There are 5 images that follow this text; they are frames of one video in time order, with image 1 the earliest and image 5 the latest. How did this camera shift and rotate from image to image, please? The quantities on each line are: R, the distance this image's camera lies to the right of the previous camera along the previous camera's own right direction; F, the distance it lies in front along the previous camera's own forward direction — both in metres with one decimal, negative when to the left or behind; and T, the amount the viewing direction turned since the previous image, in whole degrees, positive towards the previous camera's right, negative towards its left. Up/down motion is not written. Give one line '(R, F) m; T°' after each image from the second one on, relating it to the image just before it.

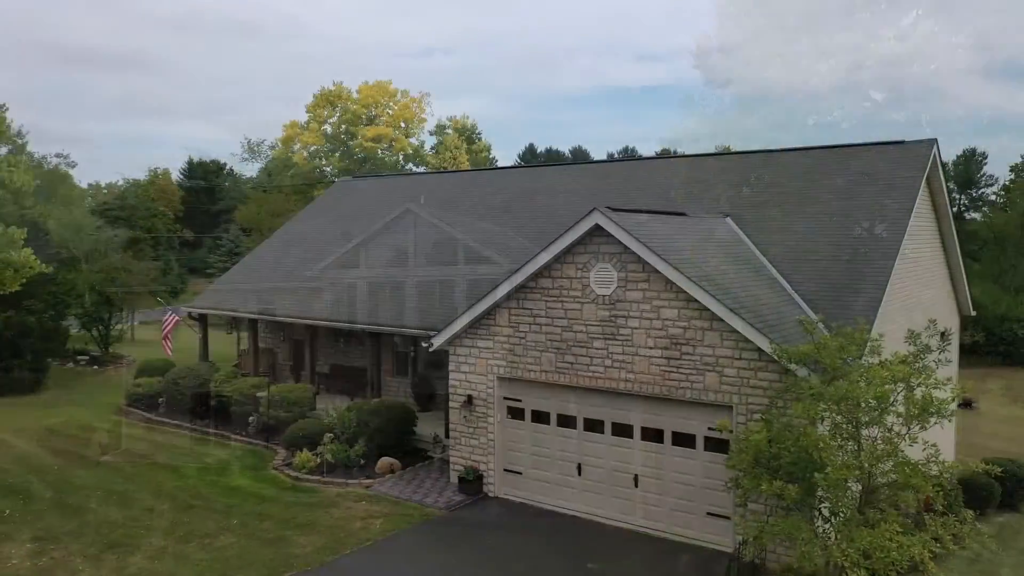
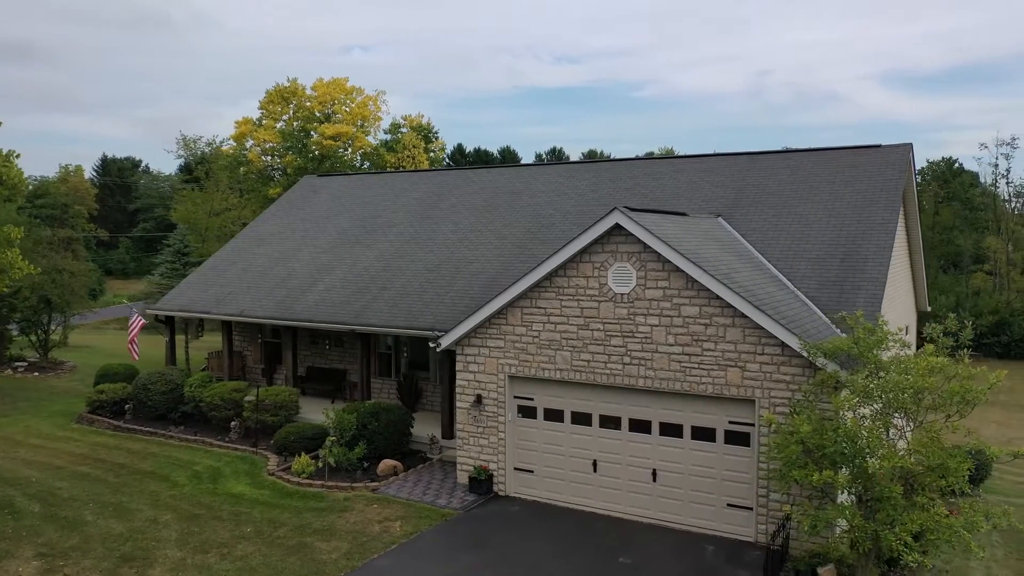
(-1.4, 0.0) m; +5°
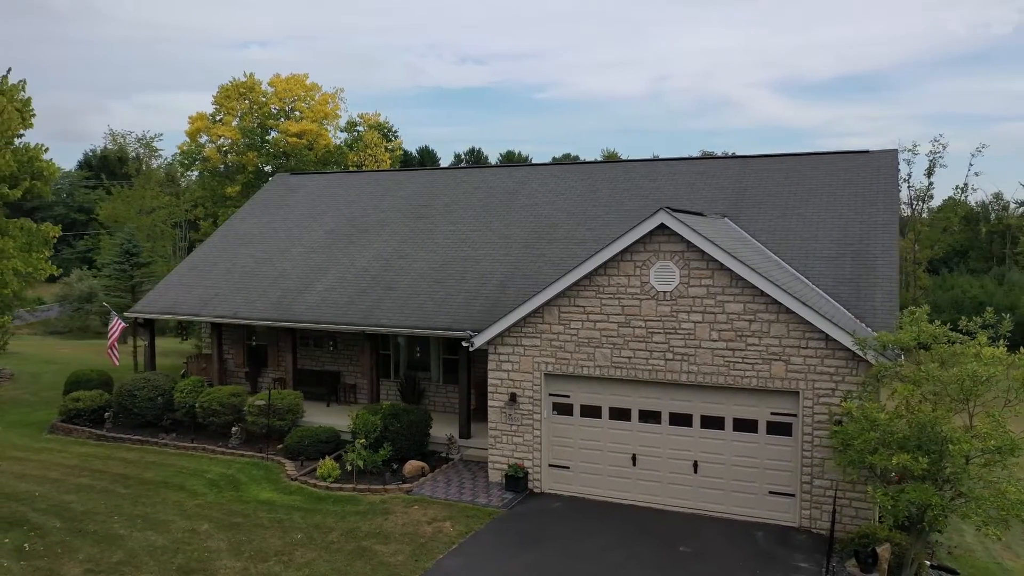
(-2.0, 0.0) m; +6°
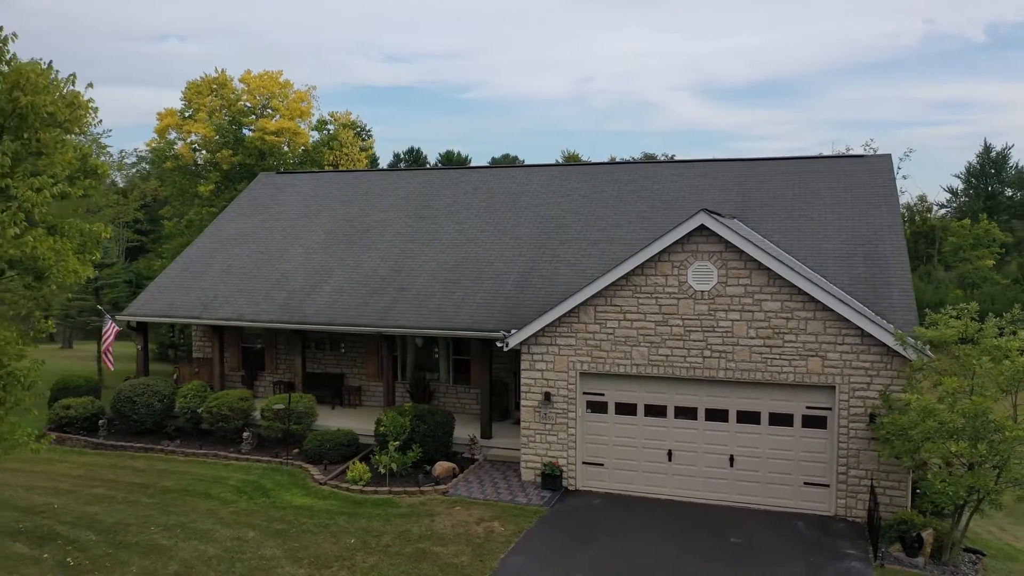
(-1.7, 0.0) m; +5°
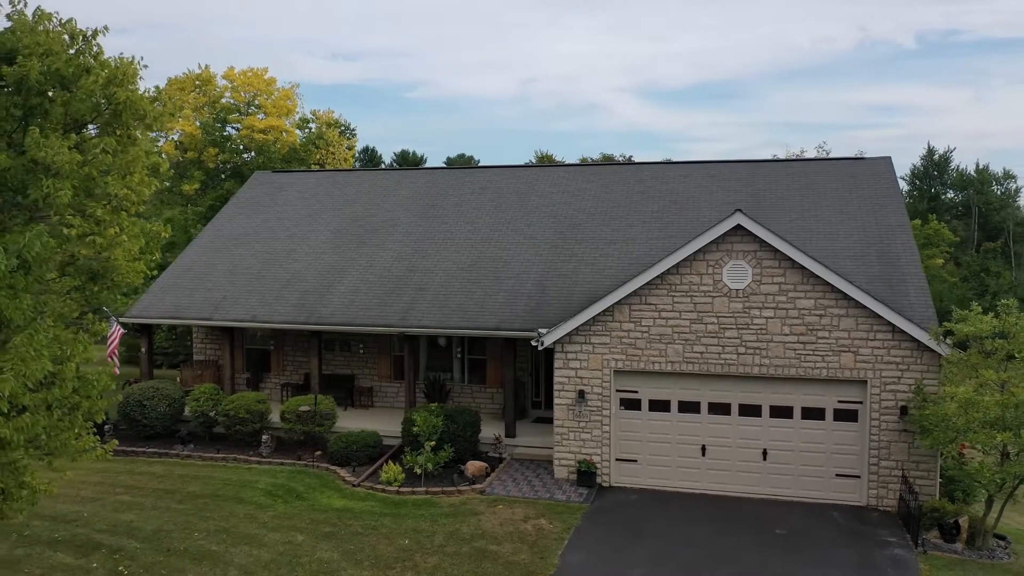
(-1.4, -0.1) m; +3°
